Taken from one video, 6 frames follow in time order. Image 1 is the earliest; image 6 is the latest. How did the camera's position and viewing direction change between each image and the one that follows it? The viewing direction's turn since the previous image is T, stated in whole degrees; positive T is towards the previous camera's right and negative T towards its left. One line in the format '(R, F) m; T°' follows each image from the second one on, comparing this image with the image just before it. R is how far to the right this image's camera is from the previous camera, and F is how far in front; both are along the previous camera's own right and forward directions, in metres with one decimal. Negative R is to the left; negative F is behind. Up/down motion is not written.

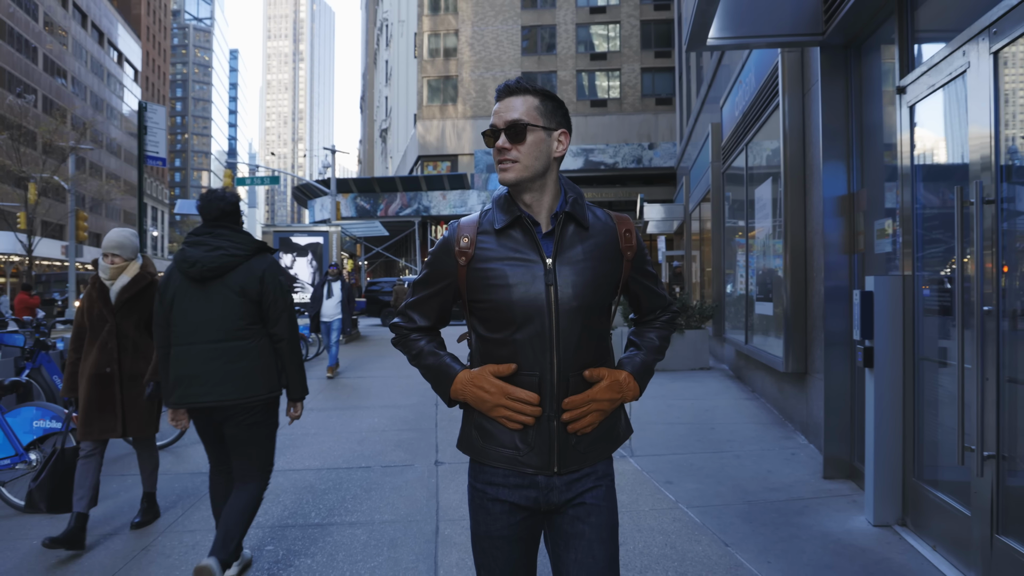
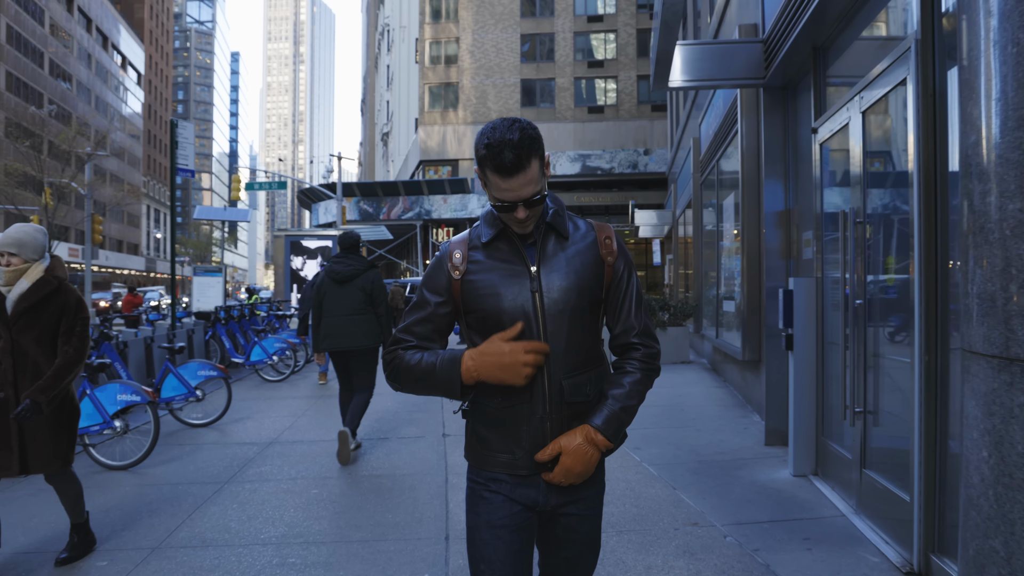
(0.0, -1.1) m; 0°
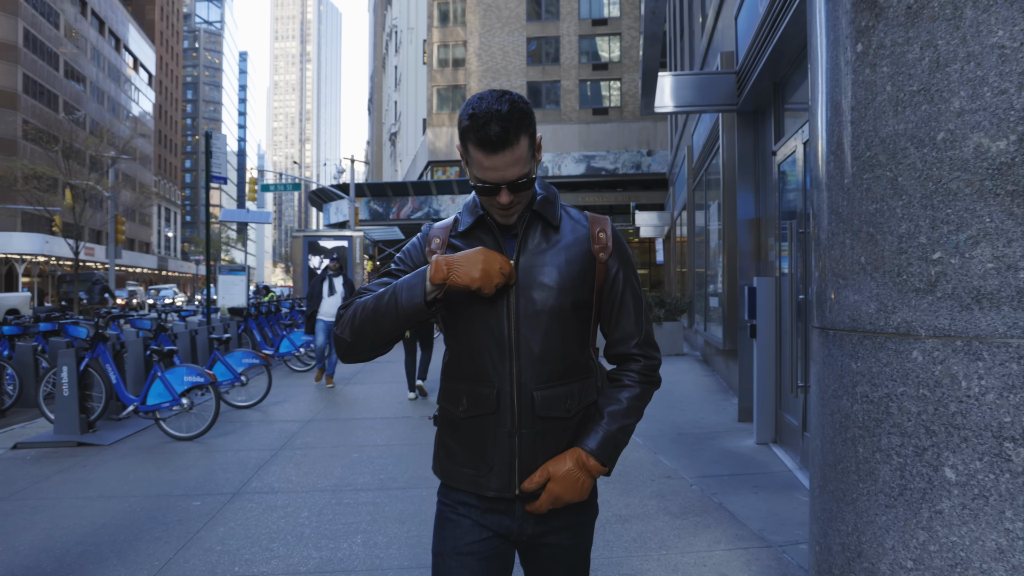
(0.0, -1.0) m; 0°
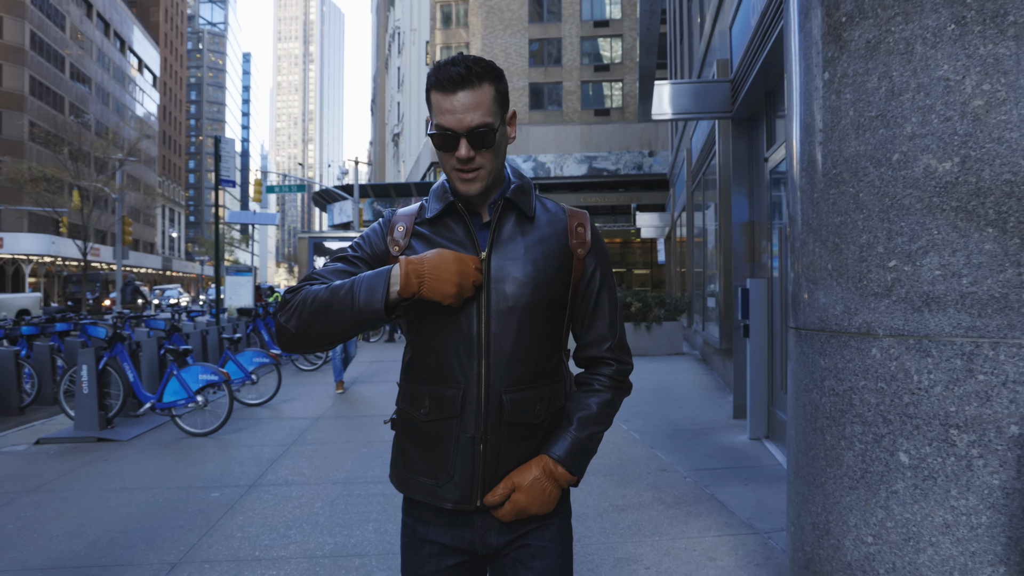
(0.0, -0.3) m; 0°
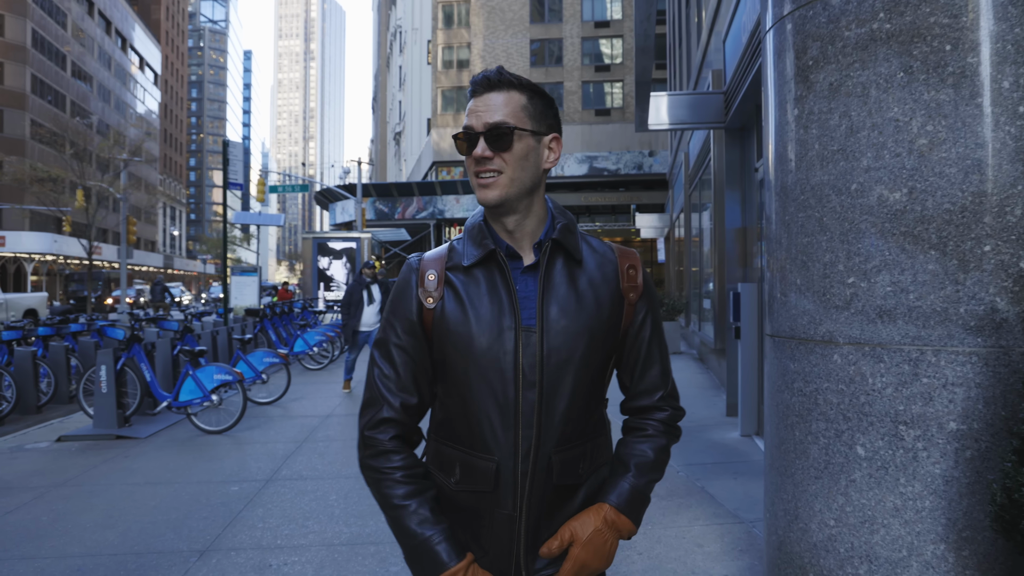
(0.0, -0.3) m; 0°
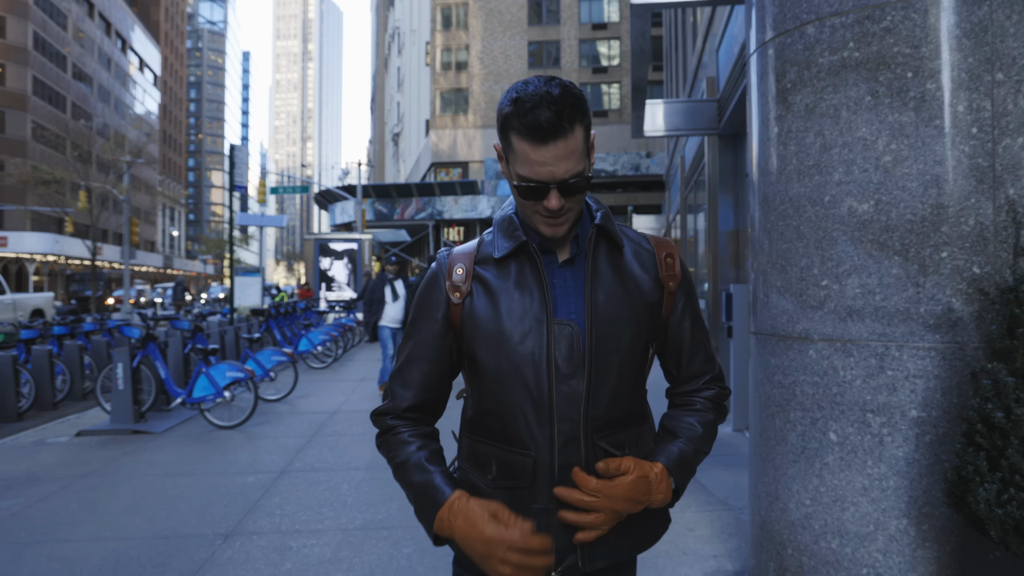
(0.0, -0.3) m; 0°
